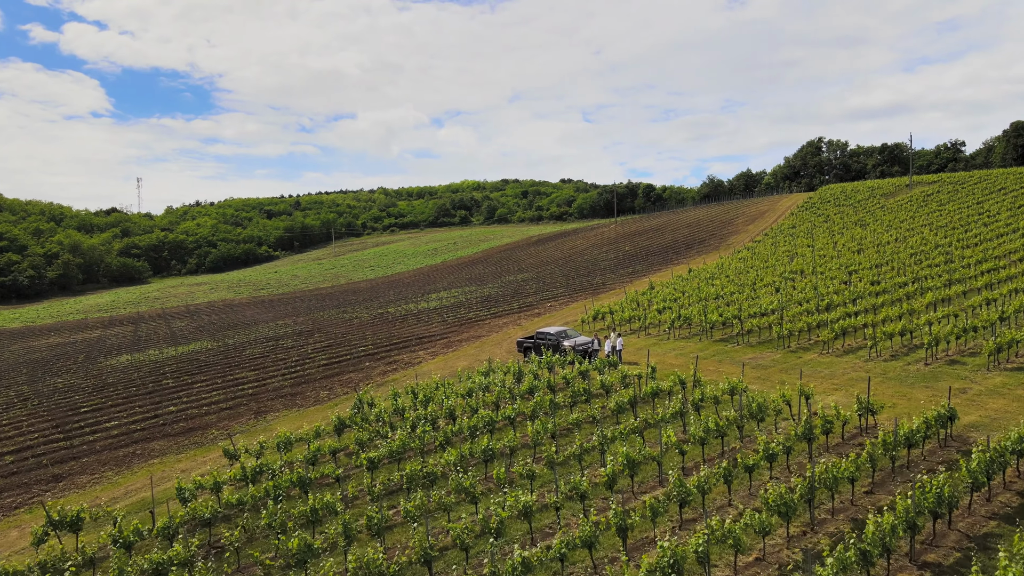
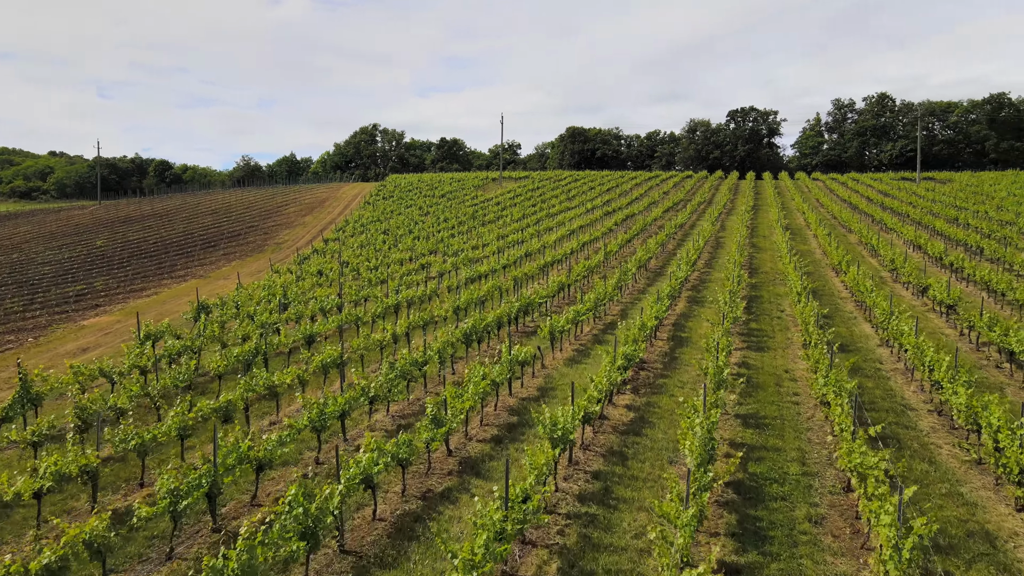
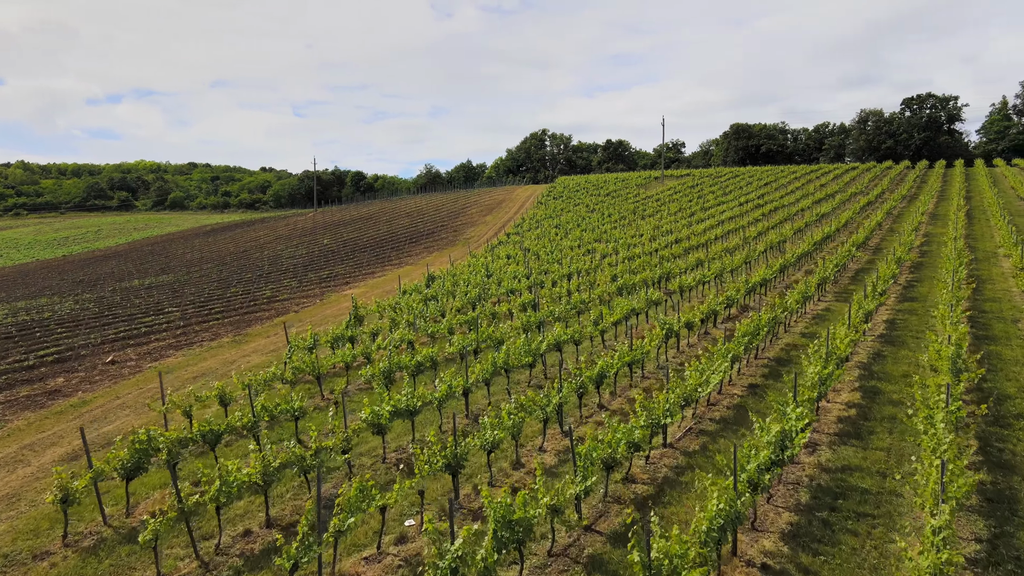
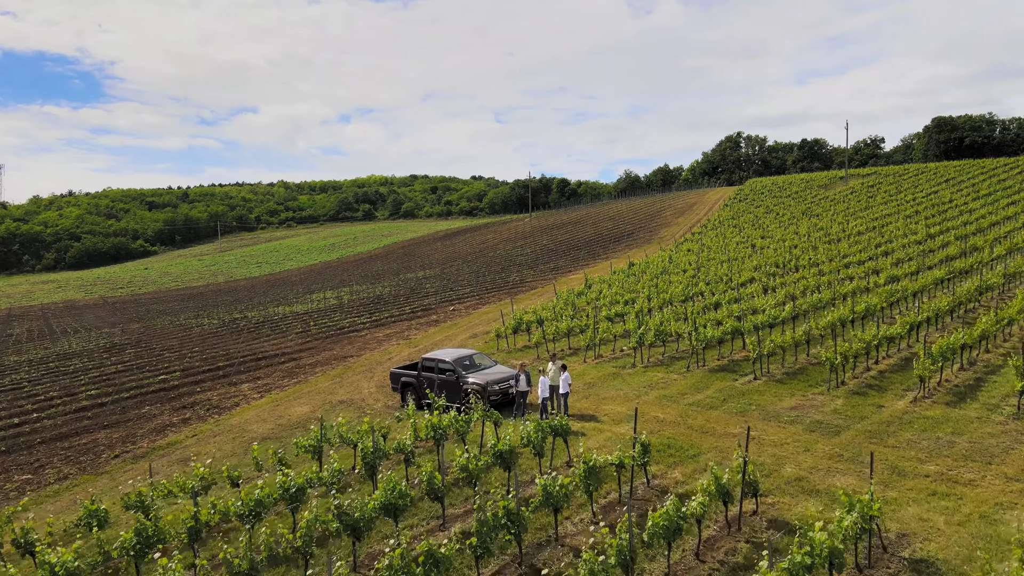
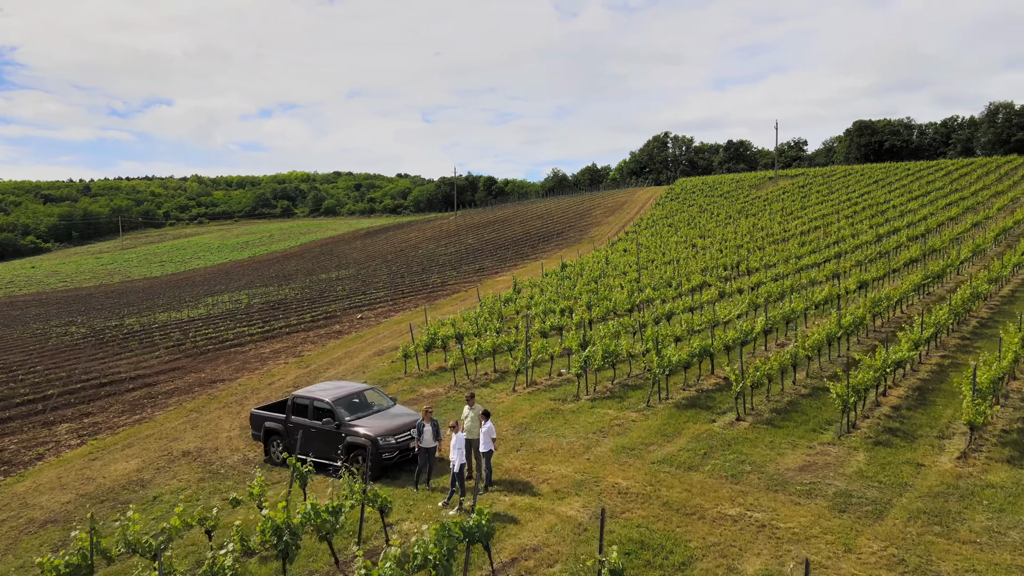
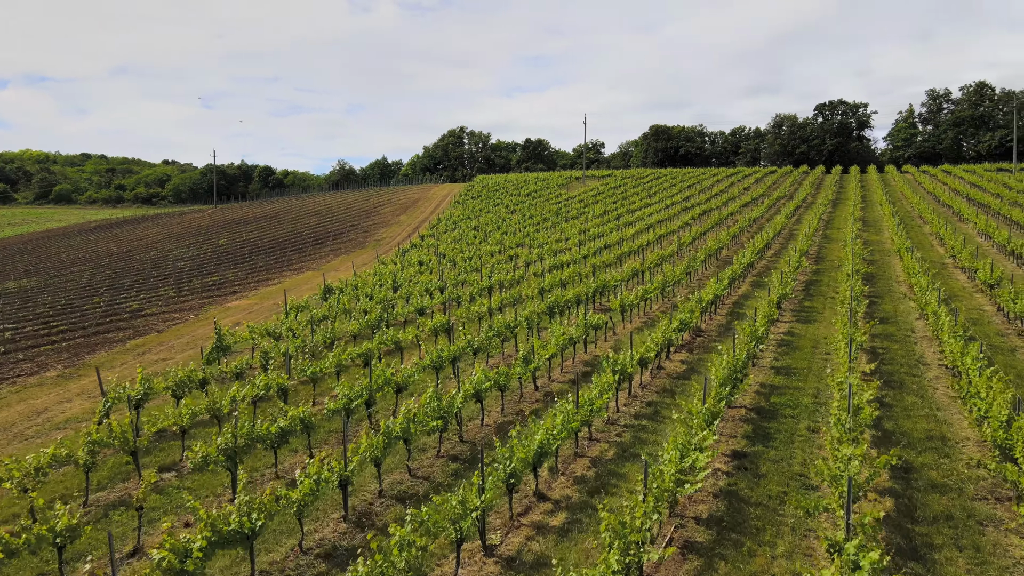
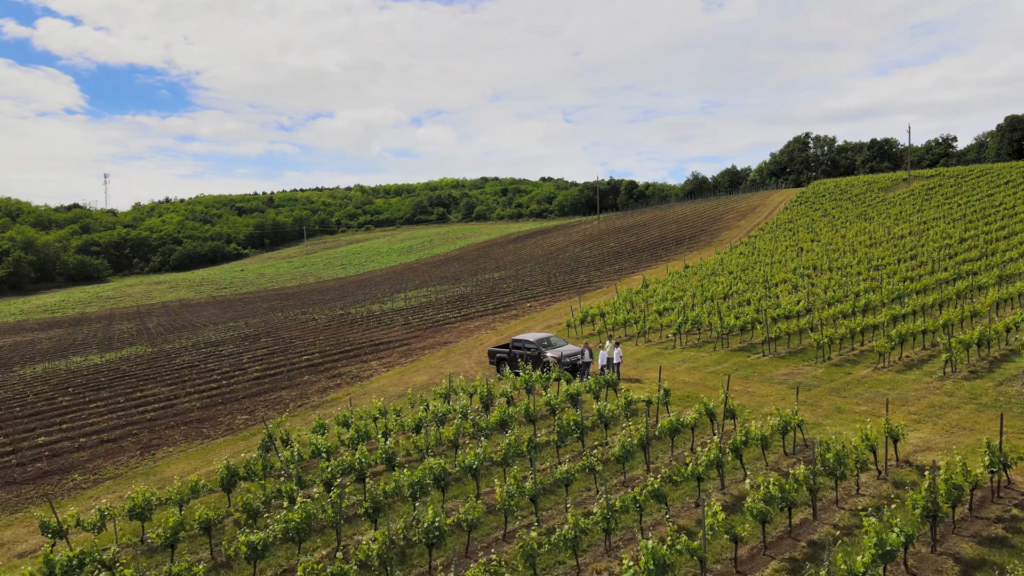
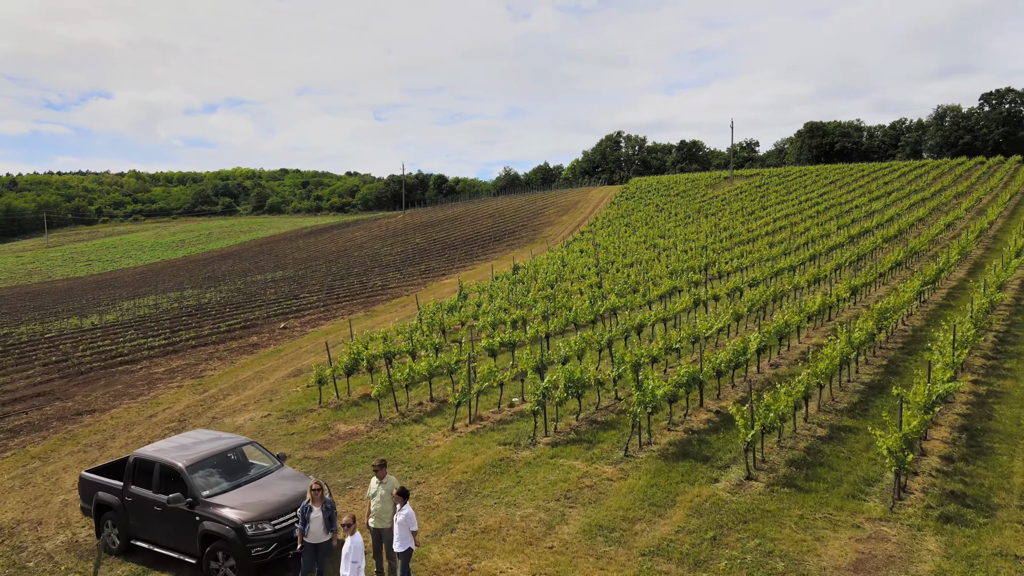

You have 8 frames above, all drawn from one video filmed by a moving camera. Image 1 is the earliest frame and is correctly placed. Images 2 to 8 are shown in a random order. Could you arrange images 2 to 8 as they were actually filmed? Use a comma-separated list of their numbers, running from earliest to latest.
7, 4, 5, 8, 3, 6, 2
